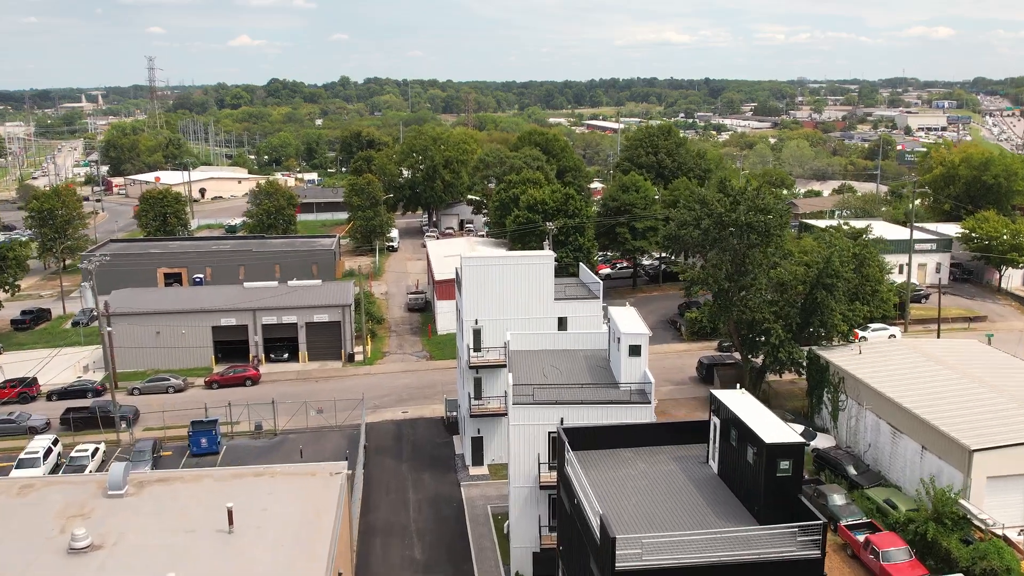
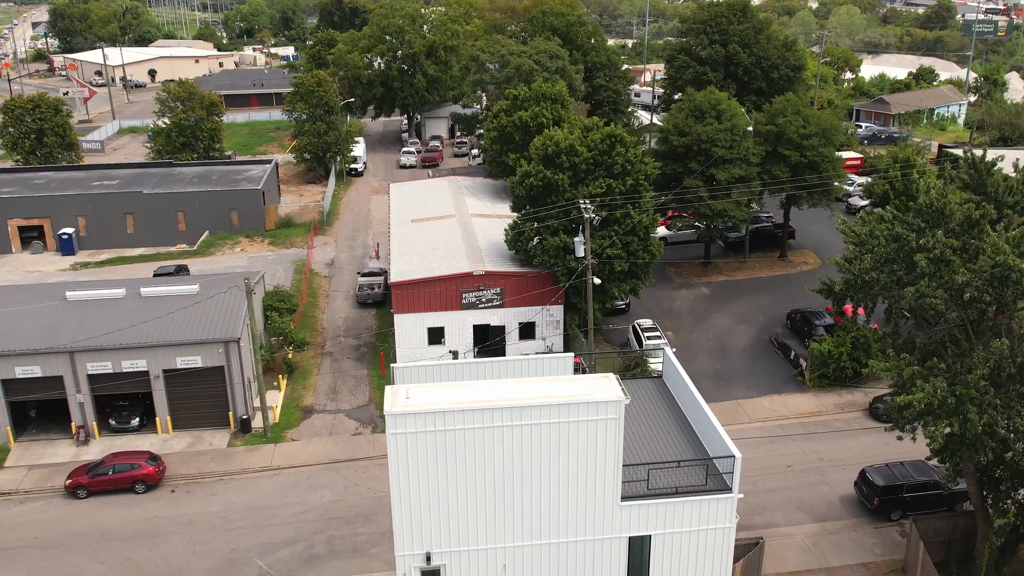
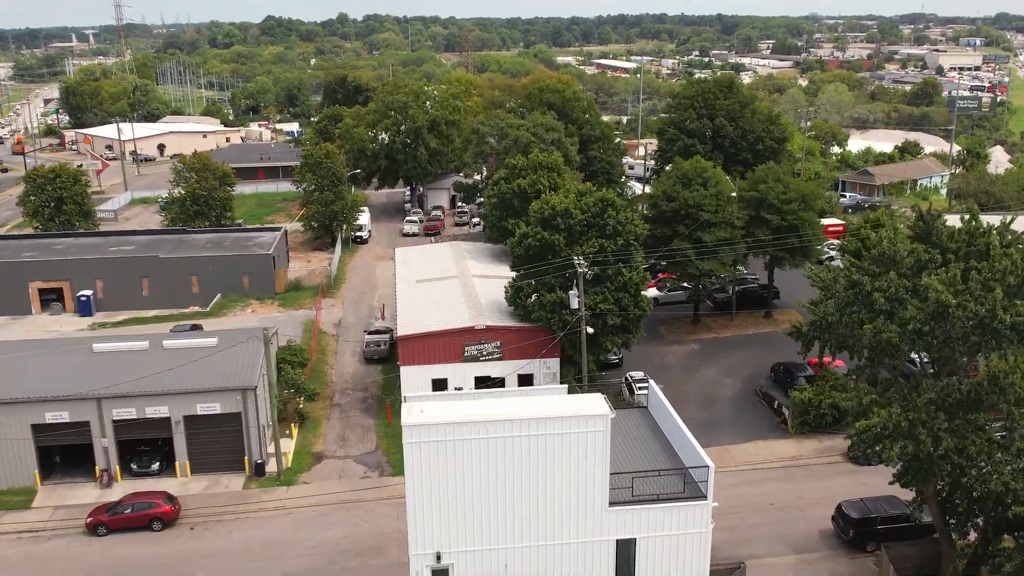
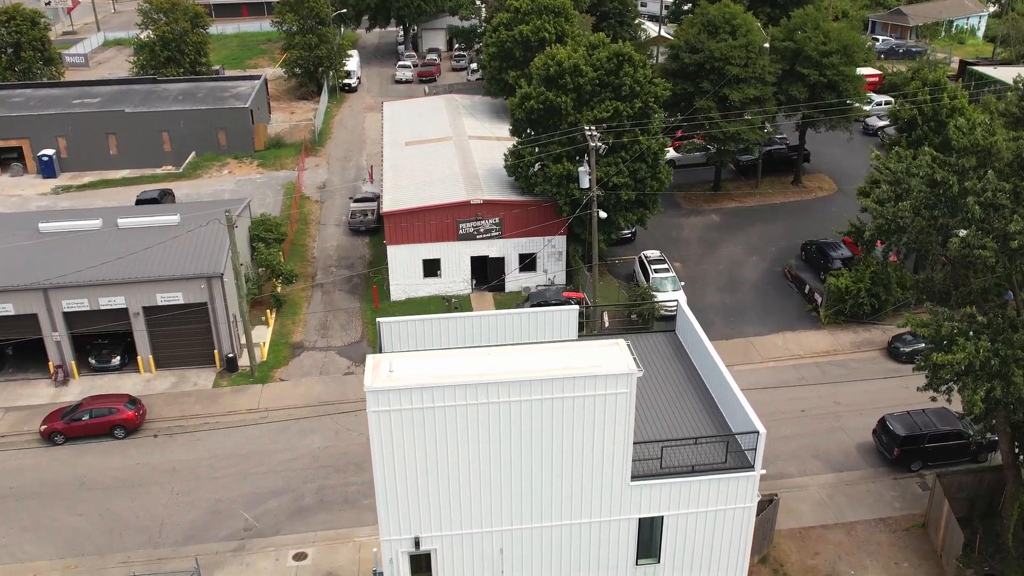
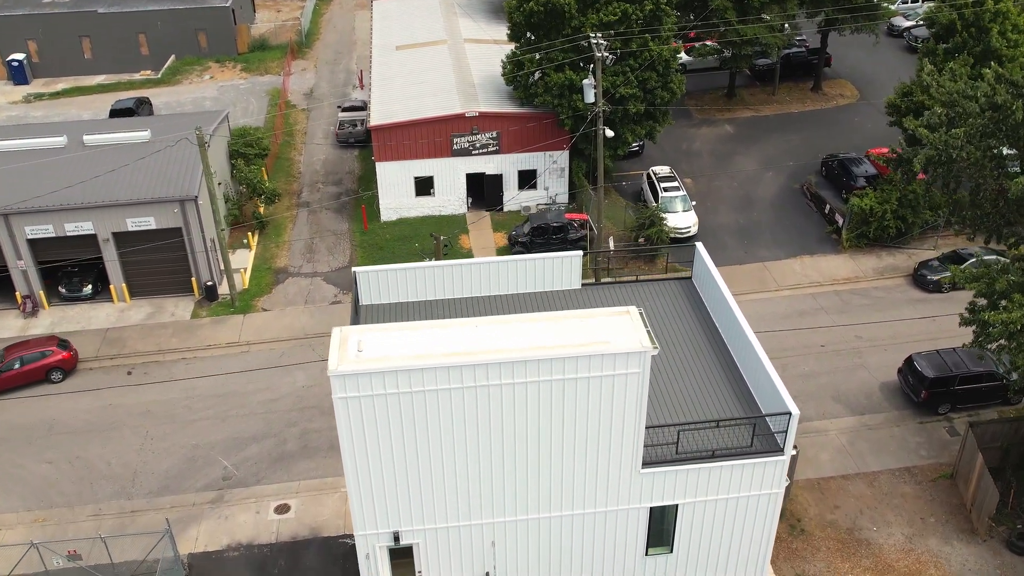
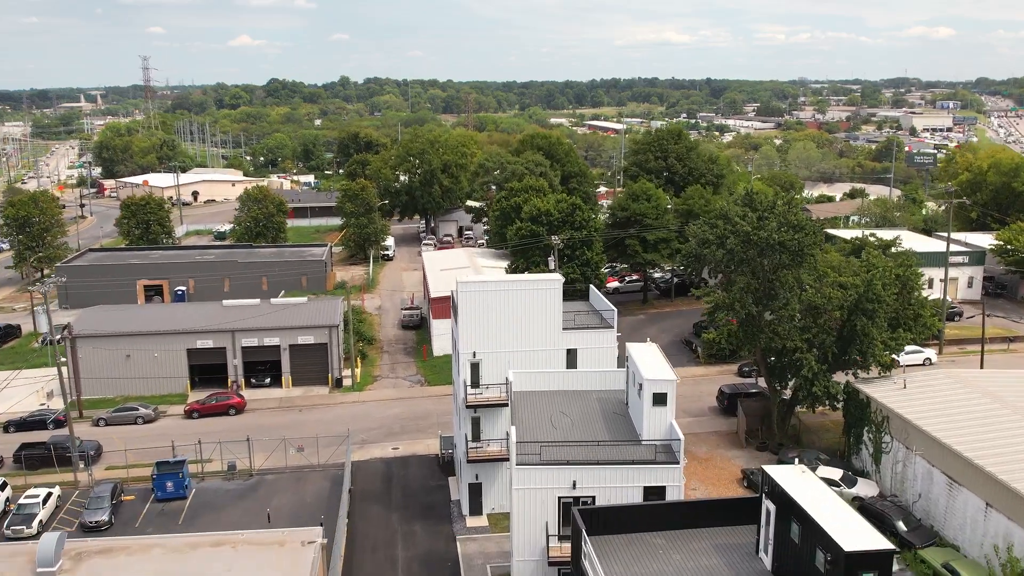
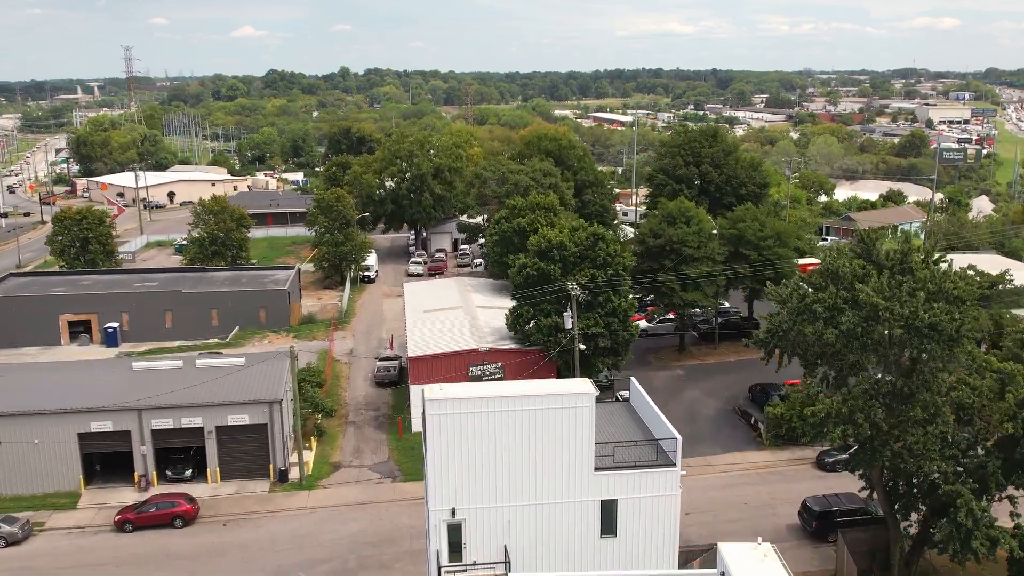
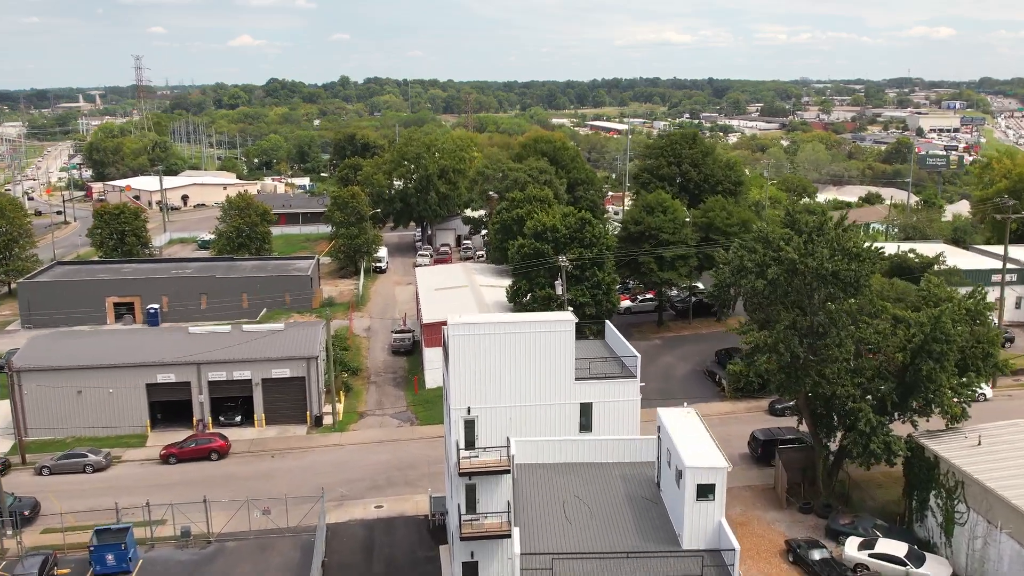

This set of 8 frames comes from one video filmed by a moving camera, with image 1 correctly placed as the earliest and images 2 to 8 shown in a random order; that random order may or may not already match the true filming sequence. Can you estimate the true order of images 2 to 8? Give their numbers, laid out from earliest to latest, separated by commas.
6, 8, 7, 3, 2, 4, 5
